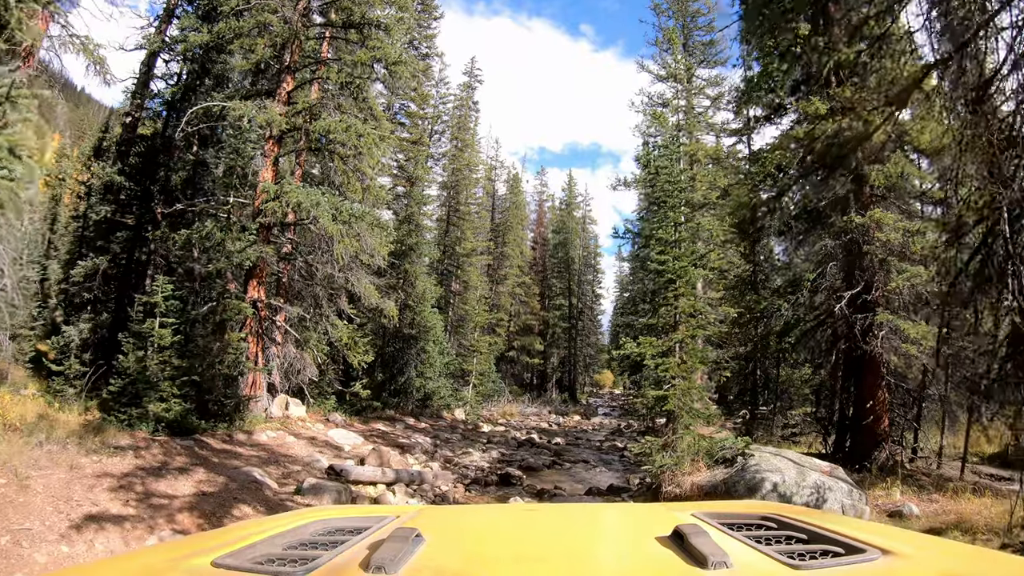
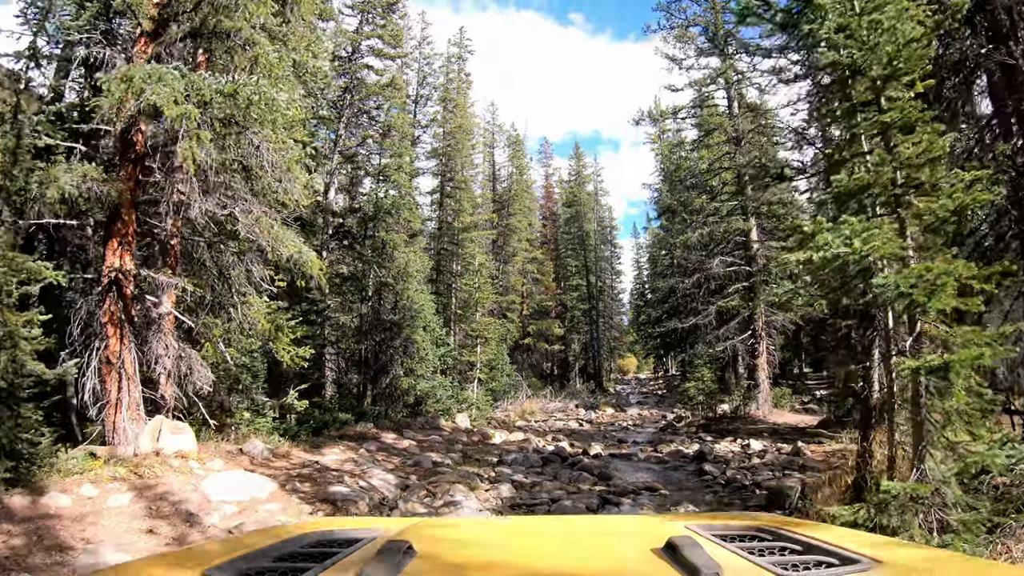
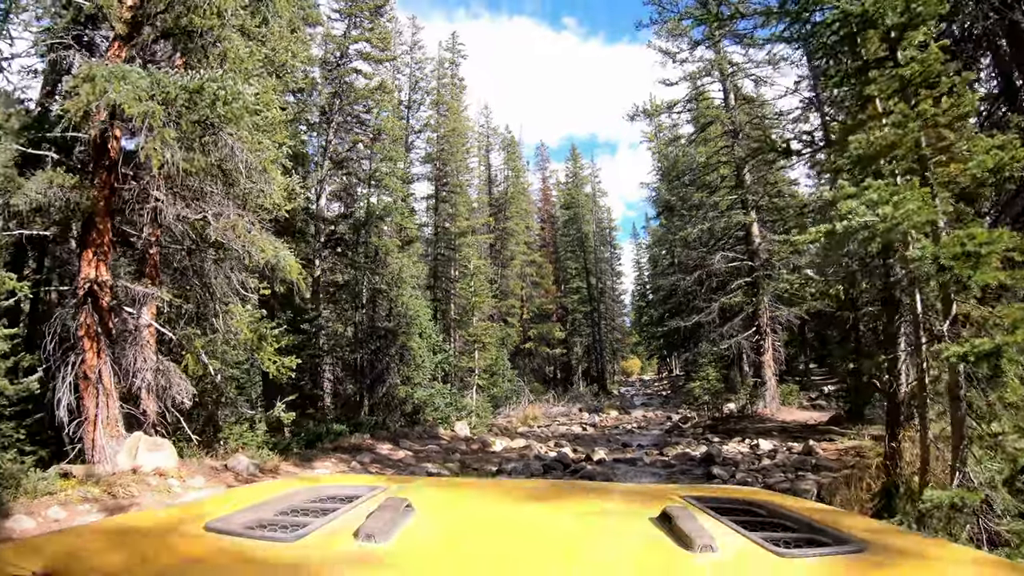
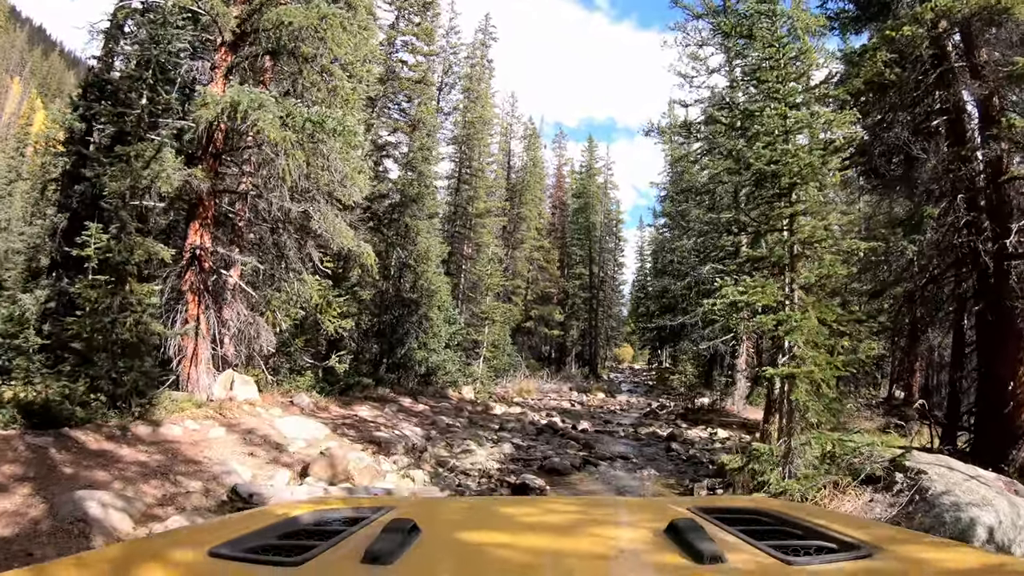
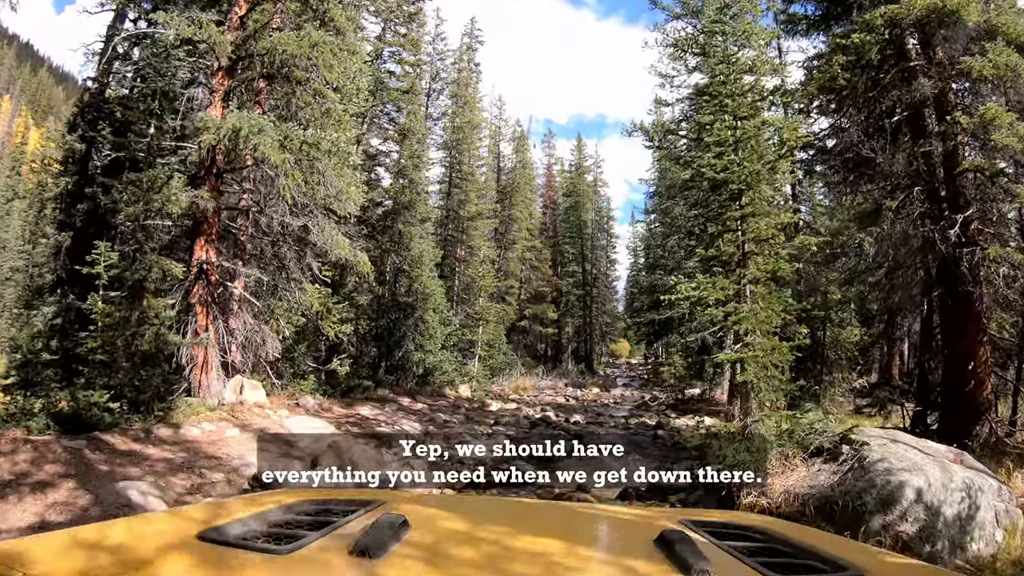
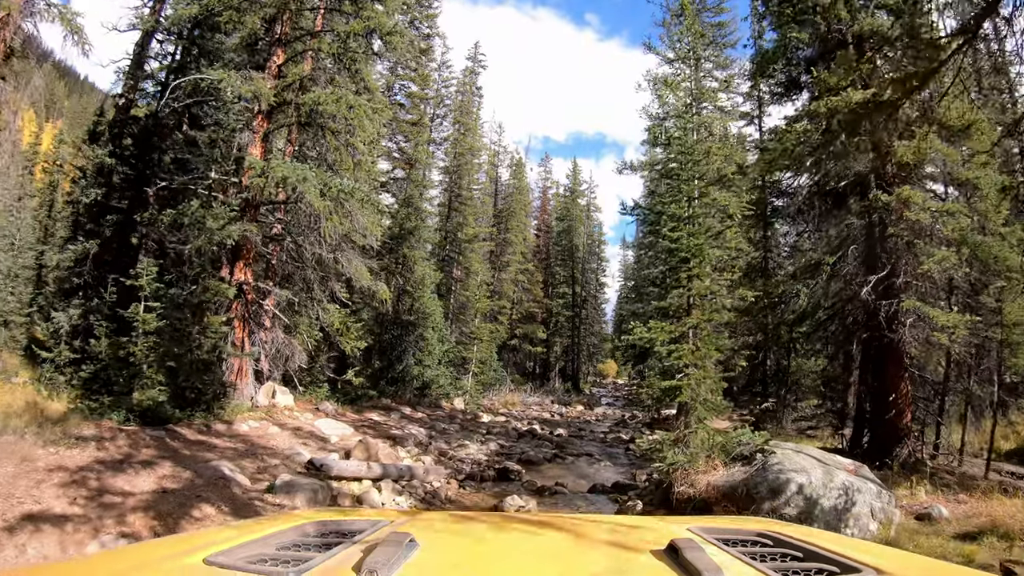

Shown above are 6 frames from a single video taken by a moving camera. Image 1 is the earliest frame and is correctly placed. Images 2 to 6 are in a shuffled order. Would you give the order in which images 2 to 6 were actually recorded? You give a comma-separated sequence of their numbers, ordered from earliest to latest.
6, 5, 4, 2, 3
